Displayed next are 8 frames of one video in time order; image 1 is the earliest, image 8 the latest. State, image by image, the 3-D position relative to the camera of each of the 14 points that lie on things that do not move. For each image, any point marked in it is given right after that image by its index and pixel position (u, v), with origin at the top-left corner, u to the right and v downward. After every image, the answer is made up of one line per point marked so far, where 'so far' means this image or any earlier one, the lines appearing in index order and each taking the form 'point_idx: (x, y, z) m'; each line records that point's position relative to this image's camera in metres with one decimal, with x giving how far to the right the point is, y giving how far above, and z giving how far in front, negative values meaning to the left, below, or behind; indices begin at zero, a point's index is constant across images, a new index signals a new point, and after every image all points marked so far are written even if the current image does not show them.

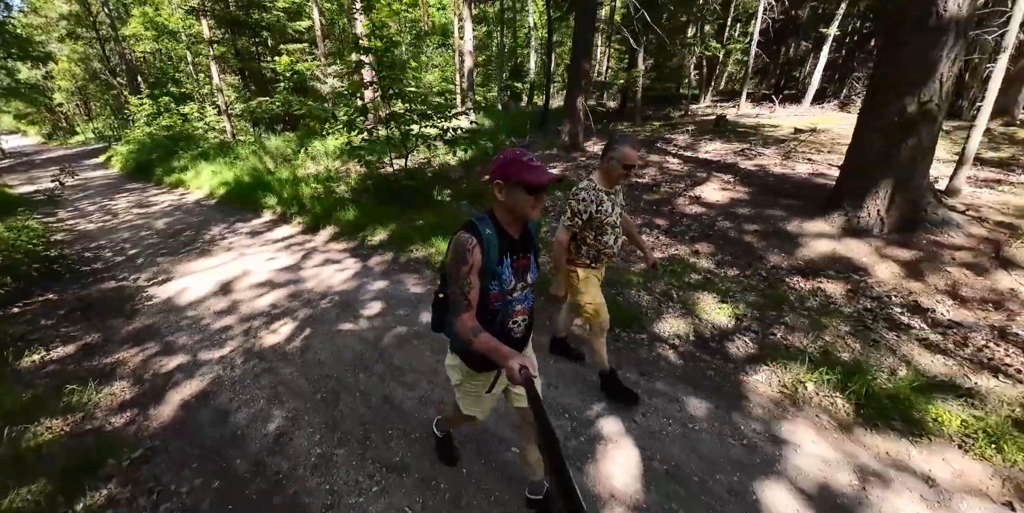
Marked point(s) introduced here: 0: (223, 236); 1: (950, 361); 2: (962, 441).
0: (-5.3, +0.3, +7.3) m
1: (+3.6, -0.9, +3.2) m
2: (+2.9, -1.2, +2.6) m
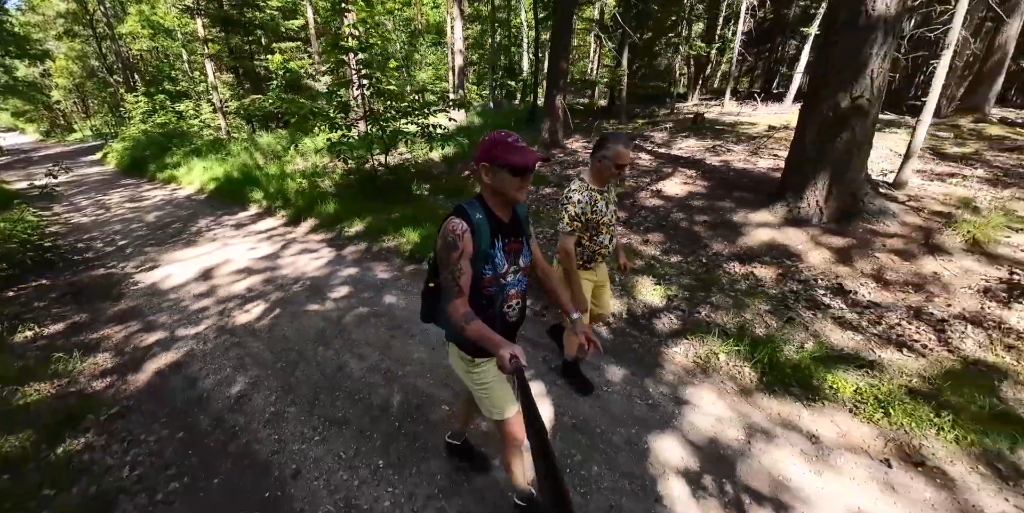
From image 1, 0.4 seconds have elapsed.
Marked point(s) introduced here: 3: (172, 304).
0: (-5.8, +0.5, +7.6) m
1: (+3.1, -0.7, +3.5) m
2: (+2.4, -1.1, +3.0) m
3: (-4.2, -0.6, +4.9) m
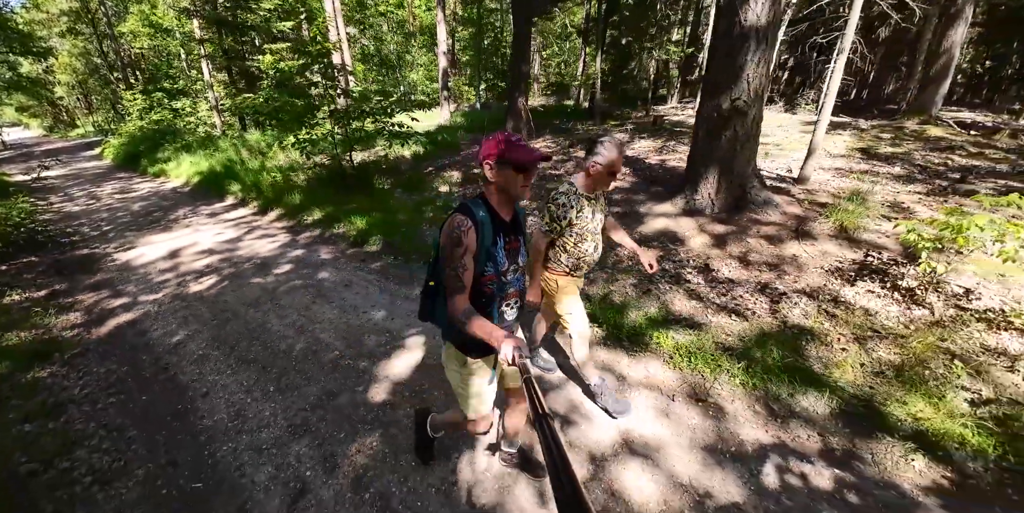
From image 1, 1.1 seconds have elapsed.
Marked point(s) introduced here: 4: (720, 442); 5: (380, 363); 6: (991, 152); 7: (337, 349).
0: (-6.9, +0.8, +8.4) m
1: (+2.0, -0.5, +4.2) m
2: (+1.3, -0.9, +3.6) m
3: (-5.3, -0.3, +5.7) m
4: (+1.4, -1.3, +2.8) m
5: (-1.3, -1.0, +3.7) m
6: (+11.0, +2.4, +9.1) m
7: (-1.7, -0.9, +3.9) m
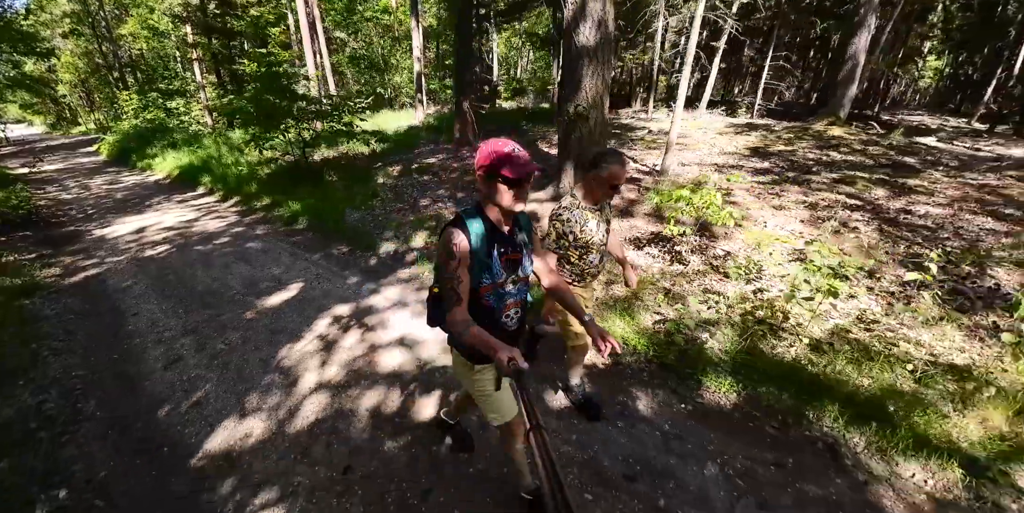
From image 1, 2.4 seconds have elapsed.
0: (-8.7, +1.3, +9.8) m
1: (+0.1, -0.1, +5.6) m
2: (-0.6, -0.5, +5.0) m
3: (-7.2, +0.2, +7.1) m
4: (-0.5, -0.9, +4.2) m
5: (-3.2, -0.6, +5.1) m
6: (+9.2, +2.8, +10.3) m
7: (-3.7, -0.5, +5.3) m
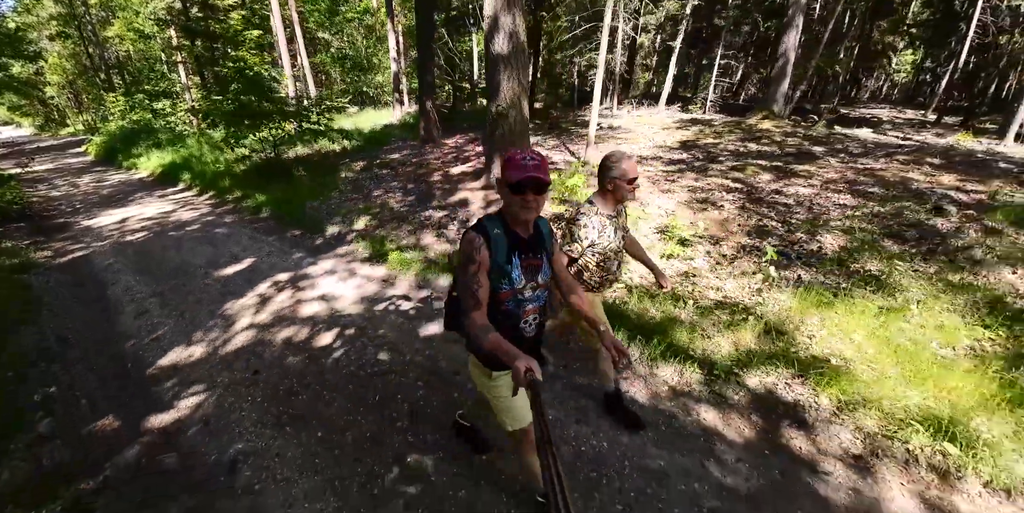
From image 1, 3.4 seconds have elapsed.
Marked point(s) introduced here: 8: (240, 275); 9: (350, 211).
0: (-10.1, +1.6, +10.8) m
1: (-1.3, +0.3, +6.6) m
2: (-1.9, -0.1, +6.1) m
3: (-8.5, +0.4, +8.1) m
4: (-1.8, -0.5, +5.3) m
5: (-4.5, -0.2, +6.2) m
6: (+7.8, +3.3, +11.4) m
7: (-5.0, -0.2, +6.3) m
8: (-4.1, -0.3, +5.9) m
9: (-3.4, +1.0, +8.4) m
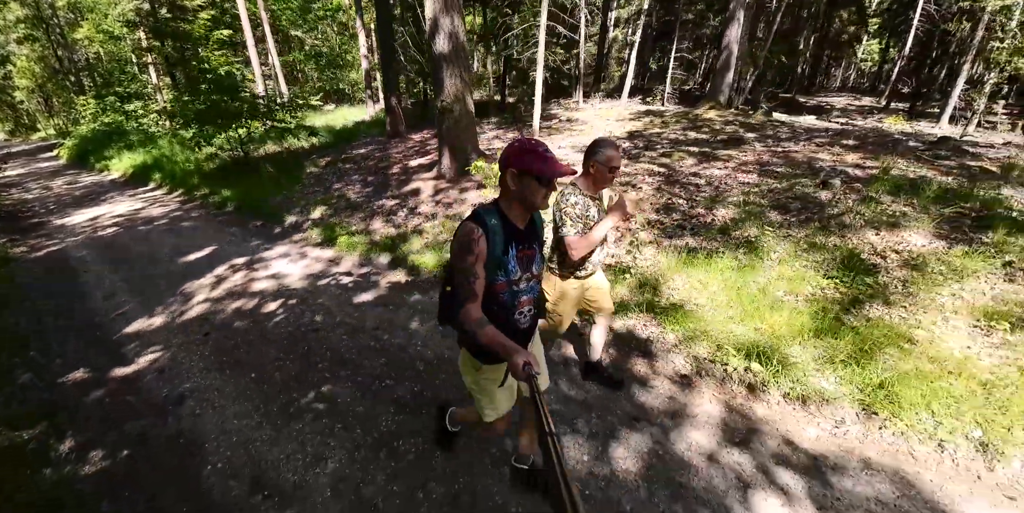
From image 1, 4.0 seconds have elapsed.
0: (-11.3, +1.6, +11.2) m
1: (-2.4, +0.6, +7.3) m
2: (-3.0, +0.2, +6.7) m
3: (-9.6, +0.5, +8.6) m
4: (-2.9, -0.3, +5.9) m
5: (-5.6, 0.0, +6.8) m
6: (+6.5, +4.0, +12.3) m
7: (-6.1, 0.0, +6.9) m
8: (-5.1, -0.1, +6.5) m
9: (-4.6, +1.2, +9.0) m
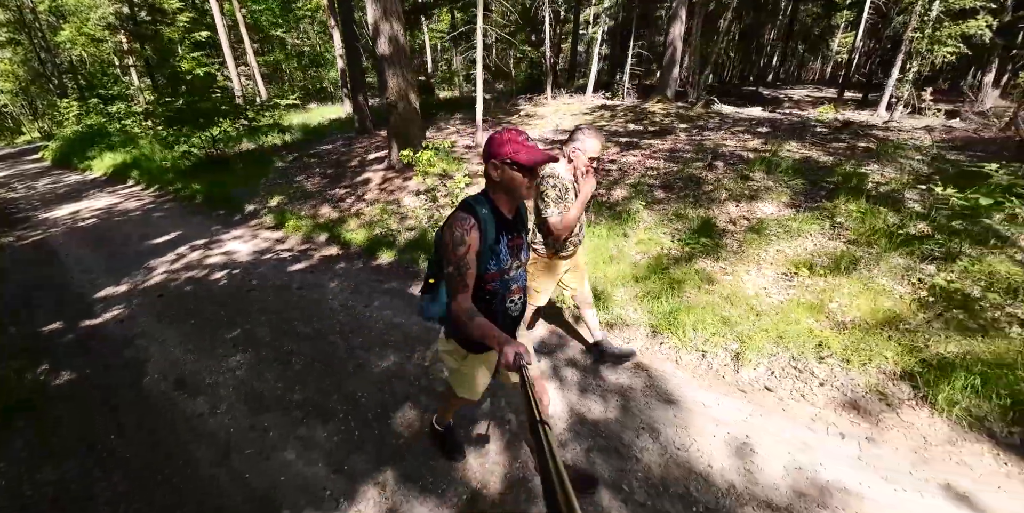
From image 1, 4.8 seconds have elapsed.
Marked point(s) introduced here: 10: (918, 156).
0: (-12.8, +1.9, +12.1) m
1: (-3.8, +1.0, +8.3) m
2: (-4.4, +0.5, +7.7) m
3: (-11.1, +0.8, +9.5) m
4: (-4.2, +0.1, +6.9) m
5: (-7.0, +0.3, +7.7) m
6: (+4.9, +4.6, +13.3) m
7: (-7.5, +0.3, +7.8) m
8: (-6.5, +0.3, +7.5) m
9: (-6.1, +1.6, +9.9) m
10: (+8.2, +2.1, +8.0) m
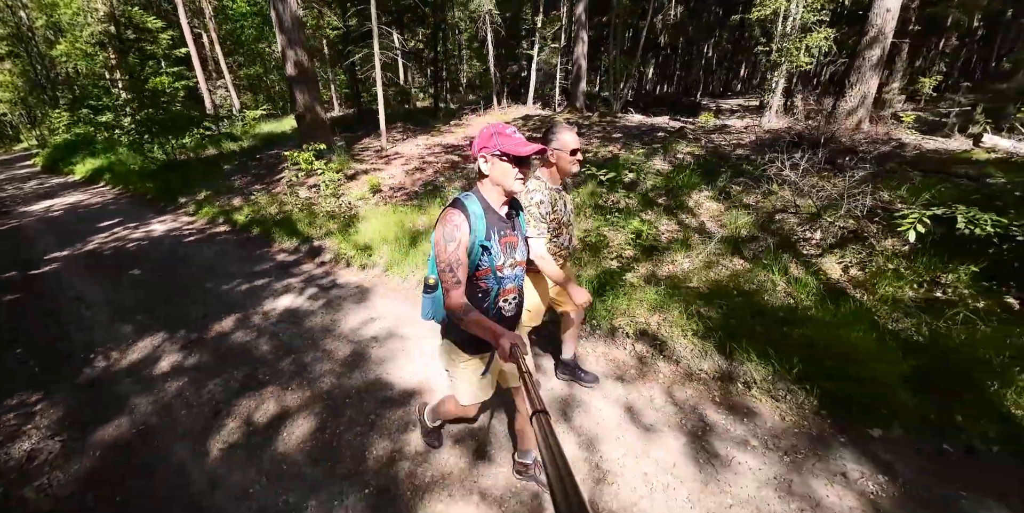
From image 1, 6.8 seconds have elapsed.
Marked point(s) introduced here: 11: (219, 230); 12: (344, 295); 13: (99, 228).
0: (-16.2, +2.3, +14.3) m
1: (-7.2, +1.5, +10.4) m
2: (-7.8, +1.0, +9.8) m
3: (-14.4, +1.3, +11.7) m
4: (-7.6, +0.6, +9.0) m
5: (-10.4, +0.8, +9.8) m
6: (+1.6, +5.1, +15.4) m
7: (-10.9, +0.8, +10.0) m
8: (-9.9, +0.8, +9.6) m
9: (-9.4, +2.1, +12.1) m
10: (+4.8, +2.6, +10.0) m
11: (-6.5, +0.6, +8.8) m
12: (-2.3, -0.6, +5.6) m
13: (-10.3, +0.7, +9.7) m
